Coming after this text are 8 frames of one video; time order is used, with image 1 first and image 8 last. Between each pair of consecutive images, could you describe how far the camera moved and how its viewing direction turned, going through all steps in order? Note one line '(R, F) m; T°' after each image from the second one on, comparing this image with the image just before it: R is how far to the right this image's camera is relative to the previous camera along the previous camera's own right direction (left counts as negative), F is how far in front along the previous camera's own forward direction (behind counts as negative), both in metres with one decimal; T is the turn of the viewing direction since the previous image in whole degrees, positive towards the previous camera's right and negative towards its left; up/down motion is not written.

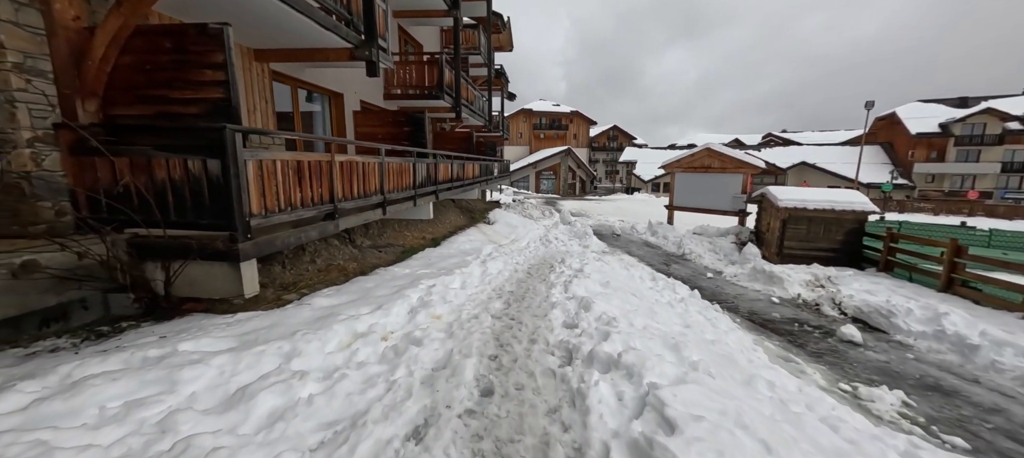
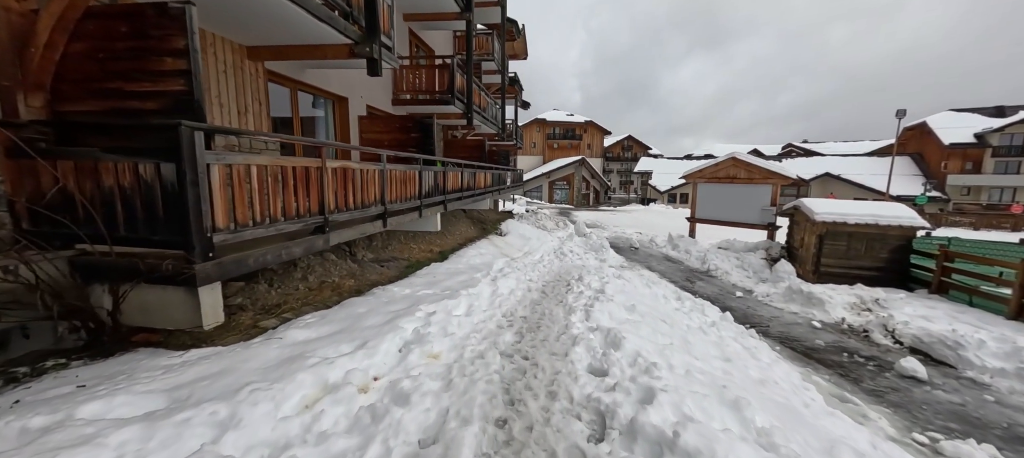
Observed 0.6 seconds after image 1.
(0.0, +0.7) m; -2°
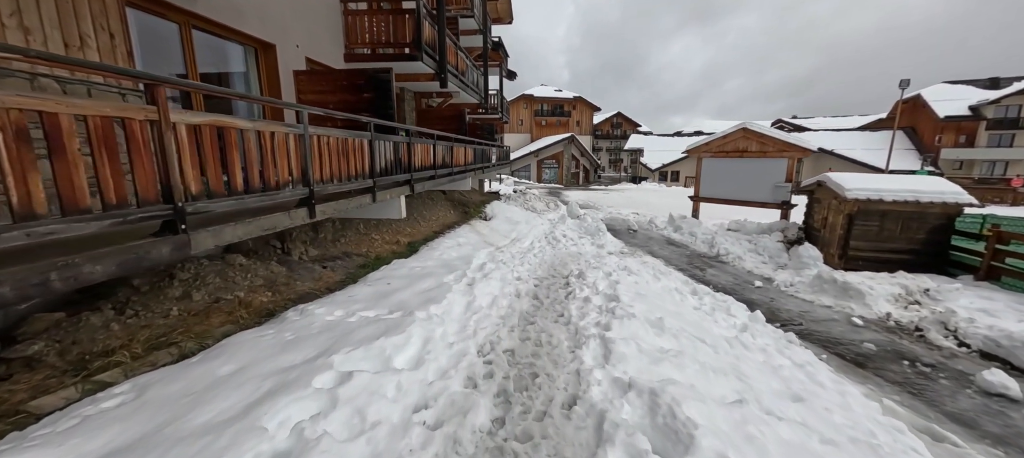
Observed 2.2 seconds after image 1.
(+0.1, +1.8) m; +2°
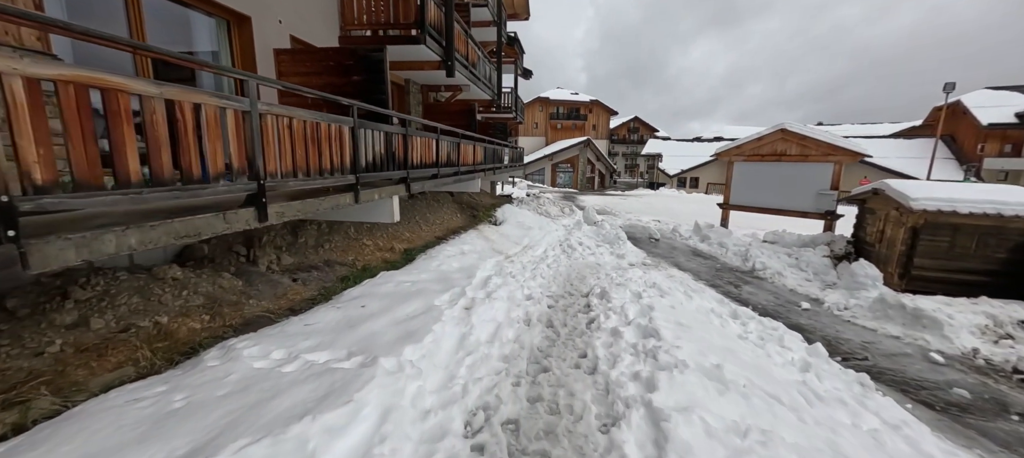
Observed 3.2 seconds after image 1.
(0.0, +1.1) m; -2°
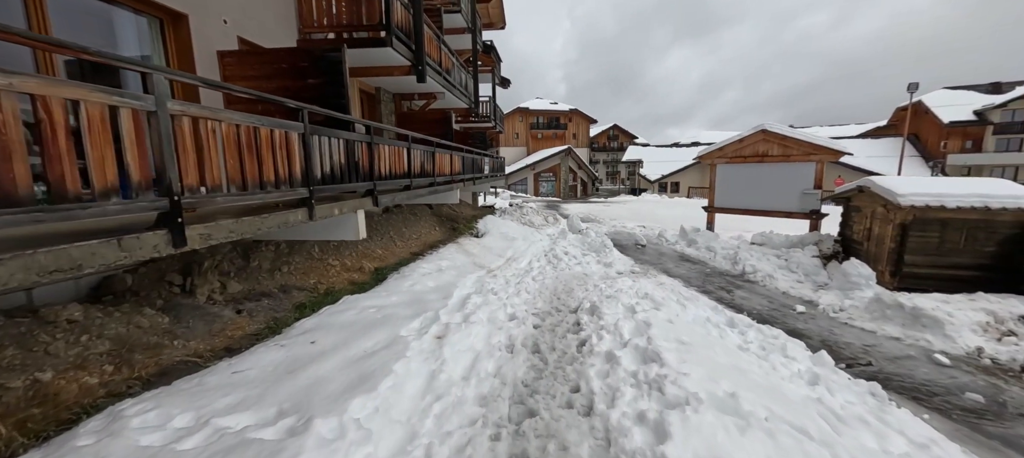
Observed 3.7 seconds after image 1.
(+0.1, +0.5) m; +2°
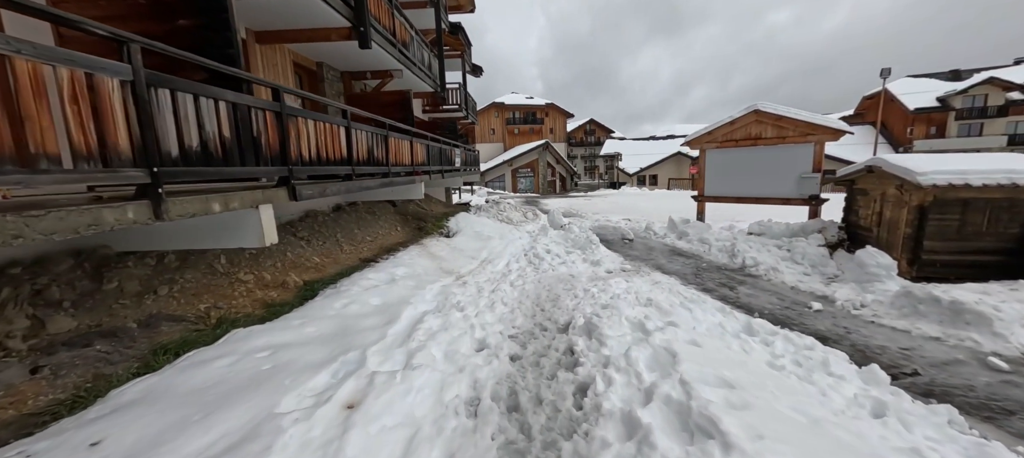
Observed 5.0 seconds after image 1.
(+0.2, +1.4) m; +3°
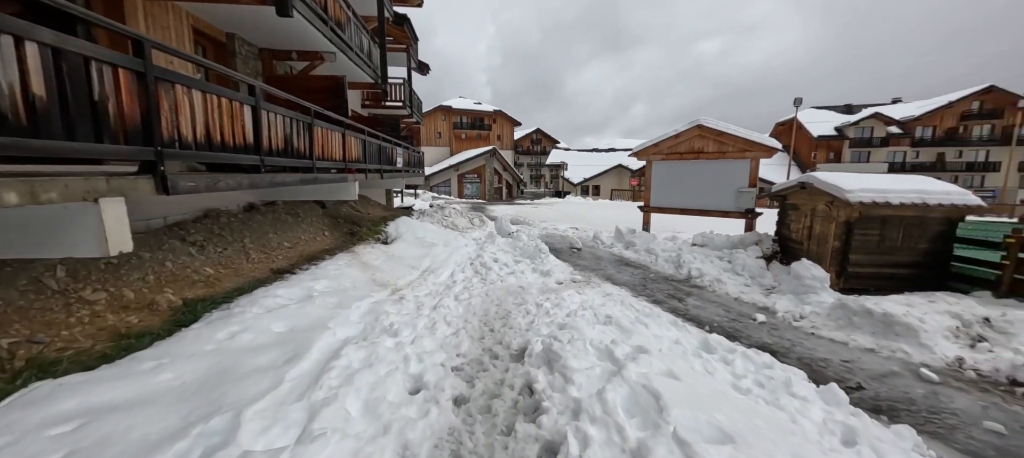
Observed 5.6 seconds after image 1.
(0.0, +0.7) m; +8°
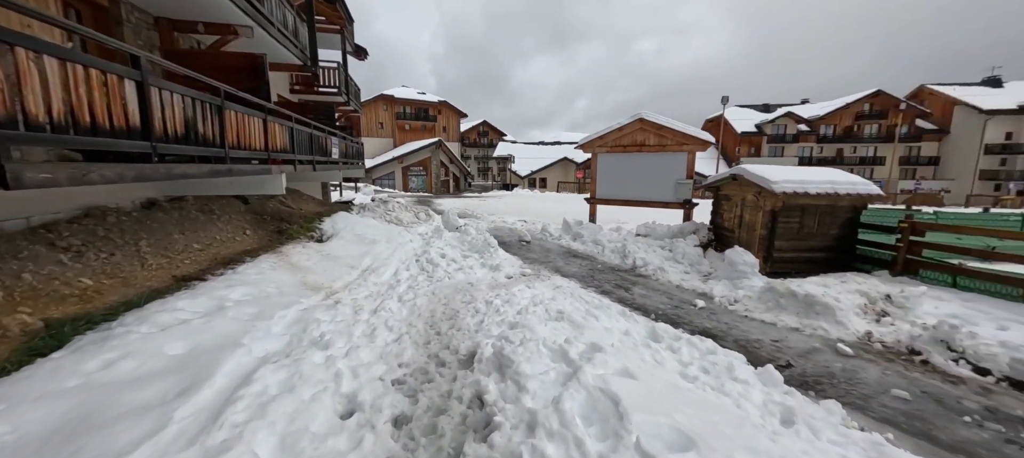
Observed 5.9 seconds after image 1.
(0.0, +0.3) m; +8°
